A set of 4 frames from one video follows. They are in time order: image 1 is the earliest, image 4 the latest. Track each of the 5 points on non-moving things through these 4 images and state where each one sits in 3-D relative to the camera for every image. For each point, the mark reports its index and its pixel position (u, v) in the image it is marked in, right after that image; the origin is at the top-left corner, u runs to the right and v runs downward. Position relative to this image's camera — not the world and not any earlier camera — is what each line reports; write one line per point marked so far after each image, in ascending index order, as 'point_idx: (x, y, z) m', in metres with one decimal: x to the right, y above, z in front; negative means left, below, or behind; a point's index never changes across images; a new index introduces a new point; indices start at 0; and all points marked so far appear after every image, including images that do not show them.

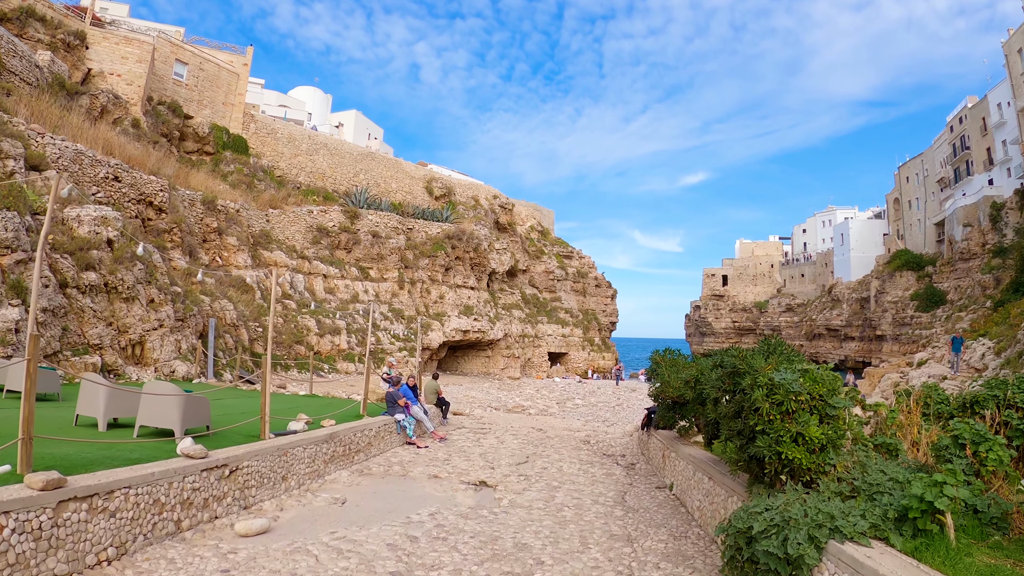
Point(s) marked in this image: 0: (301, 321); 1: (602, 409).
0: (-7.0, -1.1, +18.3) m
1: (+2.8, -3.6, +16.3) m
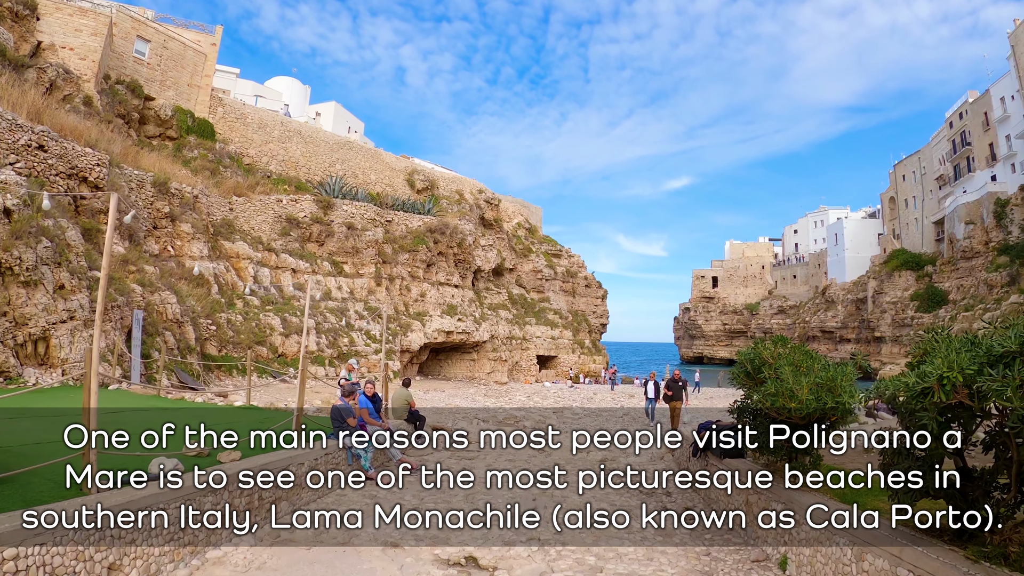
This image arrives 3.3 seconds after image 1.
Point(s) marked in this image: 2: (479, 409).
0: (-7.3, -0.9, +16.4) m
1: (+2.5, -3.5, +14.7) m
2: (-0.9, -3.2, +14.5) m
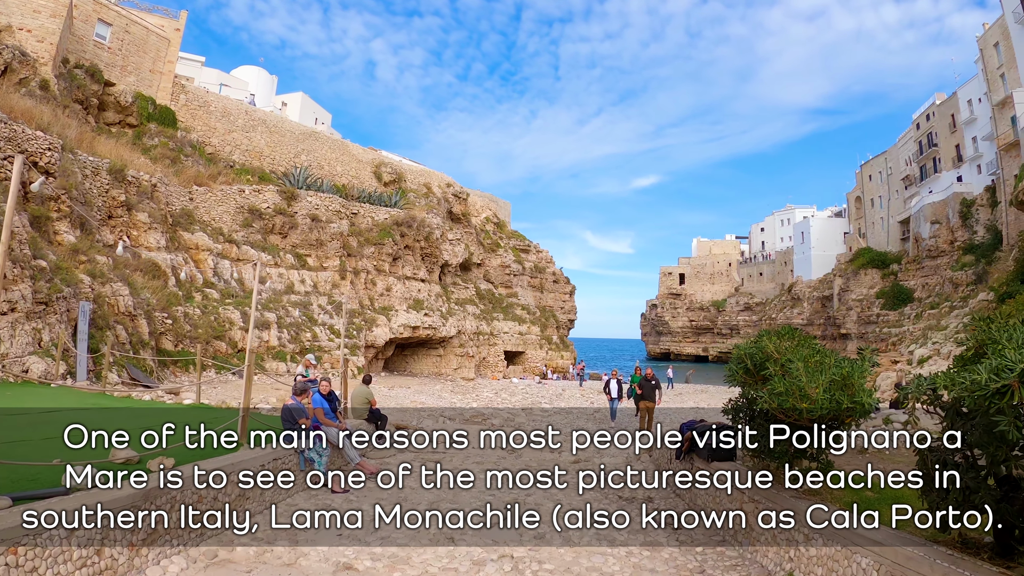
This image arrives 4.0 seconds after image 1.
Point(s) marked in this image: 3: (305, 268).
0: (-8.2, -0.7, +15.5) m
1: (+1.7, -3.3, +14.4) m
2: (-1.7, -3.0, +14.0) m
3: (-7.5, +0.8, +19.9) m
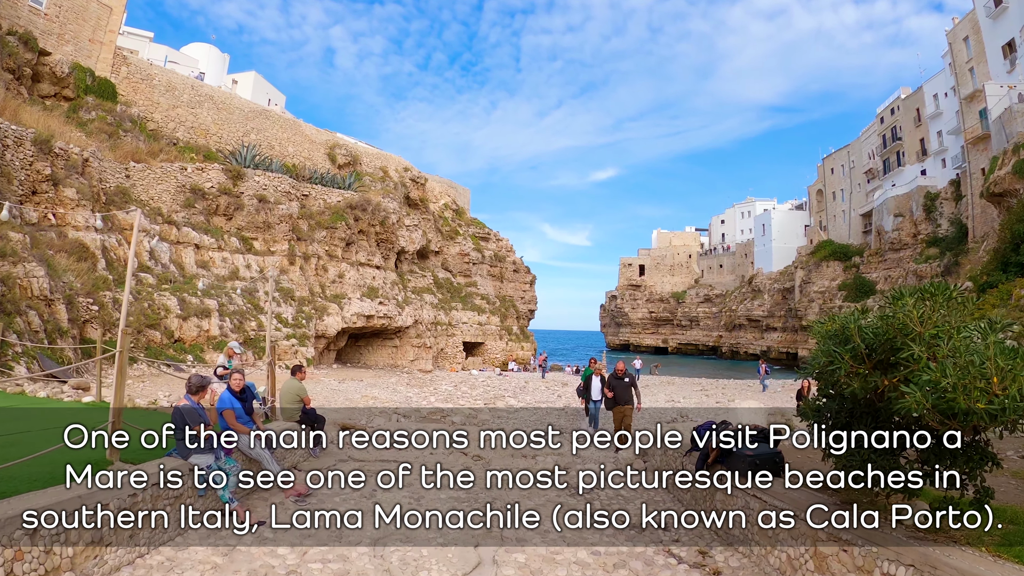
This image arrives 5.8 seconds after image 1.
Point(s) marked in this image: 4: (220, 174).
0: (-9.1, -0.3, +14.0) m
1: (+0.8, -3.0, +13.7) m
2: (-2.6, -2.7, +13.0) m
3: (-8.7, +1.2, +18.4) m
4: (-10.1, +4.0, +18.8) m
